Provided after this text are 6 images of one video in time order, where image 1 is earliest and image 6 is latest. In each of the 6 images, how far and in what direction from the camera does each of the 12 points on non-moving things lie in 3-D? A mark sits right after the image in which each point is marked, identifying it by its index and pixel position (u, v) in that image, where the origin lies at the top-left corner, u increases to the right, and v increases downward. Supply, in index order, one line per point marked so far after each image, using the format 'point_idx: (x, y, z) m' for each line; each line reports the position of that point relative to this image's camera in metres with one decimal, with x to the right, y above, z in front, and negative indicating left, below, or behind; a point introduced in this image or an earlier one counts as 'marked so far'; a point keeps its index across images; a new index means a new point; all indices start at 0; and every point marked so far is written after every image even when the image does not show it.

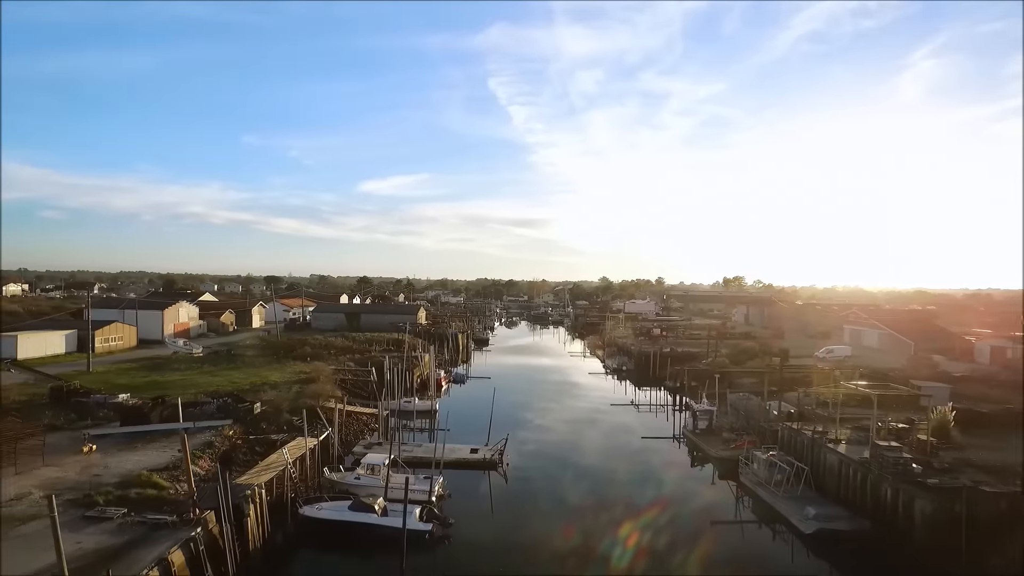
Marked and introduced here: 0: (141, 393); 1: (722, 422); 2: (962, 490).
0: (-10.4, -2.9, +16.1) m
1: (+6.8, -4.3, +19.0) m
2: (+7.7, -3.4, +10.4) m
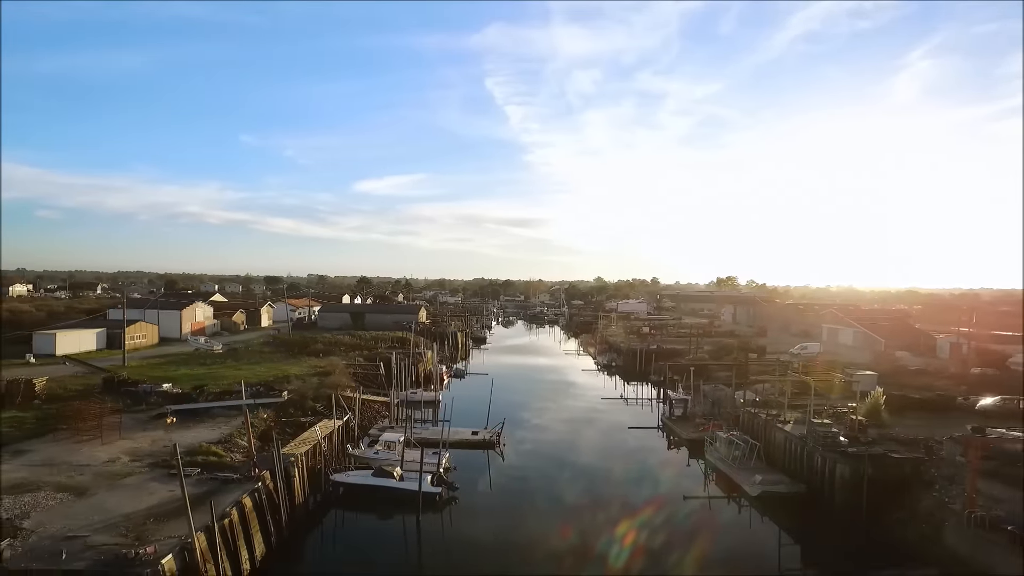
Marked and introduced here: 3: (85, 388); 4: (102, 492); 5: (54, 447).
0: (-10.5, -2.9, +18.2) m
1: (+6.7, -4.4, +21.1) m
2: (+7.6, -3.5, +12.5) m
3: (-11.9, -2.8, +16.2) m
4: (-6.7, -3.3, +9.6) m
5: (-8.9, -3.1, +11.2) m
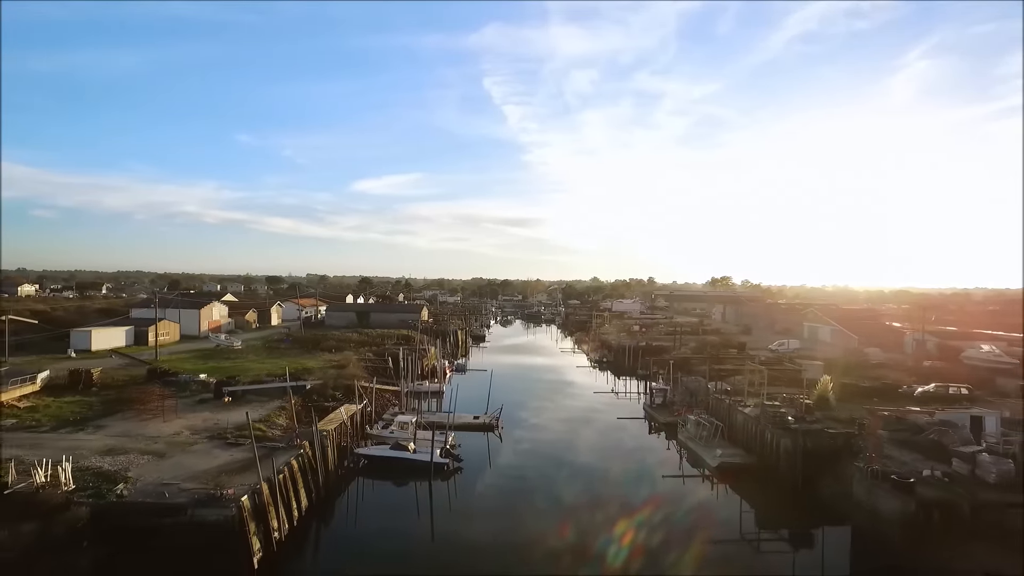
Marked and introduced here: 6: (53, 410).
0: (-10.6, -3.0, +20.3) m
1: (+6.6, -4.4, +23.3) m
2: (+7.6, -3.6, +14.7) m
3: (-12.0, -2.8, +18.3) m
4: (-6.8, -3.4, +11.8) m
5: (-9.0, -3.1, +13.4) m
6: (-11.3, -3.0, +14.2) m
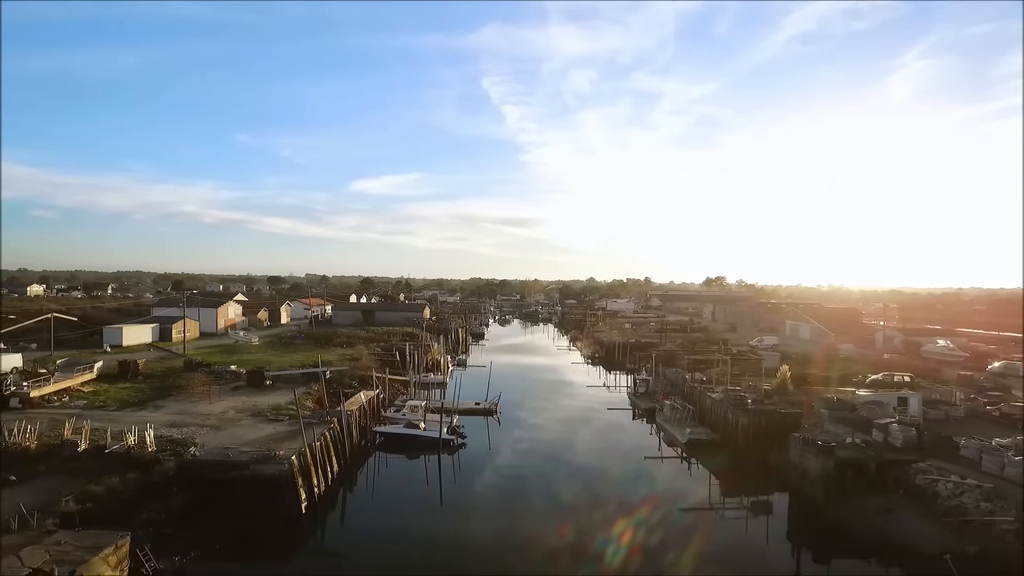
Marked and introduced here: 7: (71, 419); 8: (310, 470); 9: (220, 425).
0: (-10.7, -3.0, +22.6) m
1: (+6.4, -4.4, +25.6) m
2: (+7.5, -3.6, +17.0) m
3: (-12.1, -2.9, +20.6) m
4: (-6.9, -3.4, +14.1) m
5: (-9.1, -3.2, +15.7) m
6: (-11.3, -3.0, +16.4) m
7: (-10.3, -3.0, +13.4) m
8: (-4.4, -3.9, +12.6) m
9: (-7.2, -3.4, +14.1) m
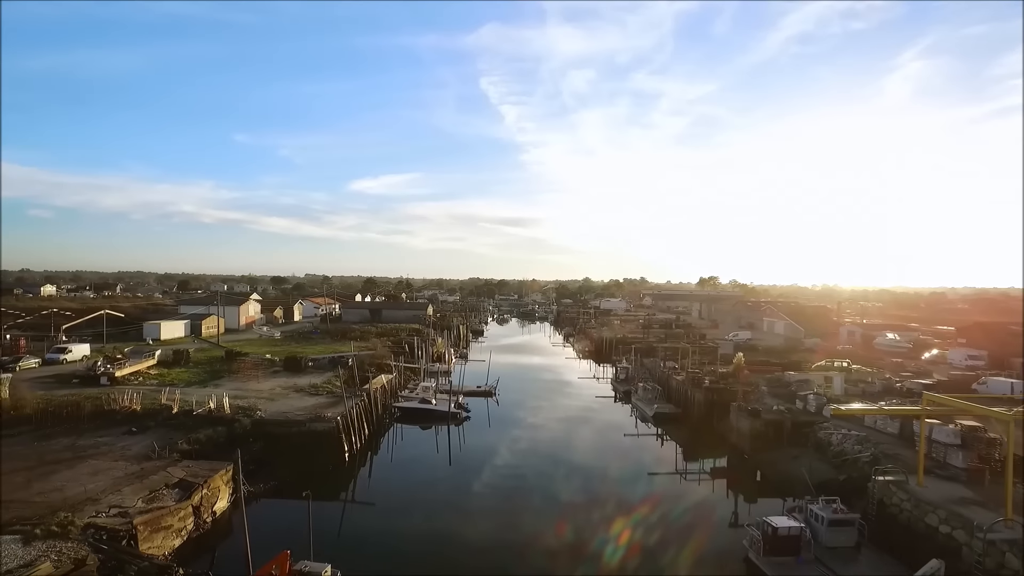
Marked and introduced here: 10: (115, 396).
0: (-10.8, -3.0, +25.9) m
1: (+6.3, -4.4, +29.0) m
2: (+7.3, -3.6, +20.4) m
3: (-12.2, -2.8, +23.9) m
4: (-7.0, -3.4, +17.4) m
5: (-9.2, -3.1, +19.0) m
6: (-11.5, -3.0, +19.8) m
7: (-10.4, -3.0, +16.8) m
8: (-4.5, -3.9, +15.9) m
9: (-7.3, -3.3, +17.5) m
10: (-10.7, -2.9, +15.4) m
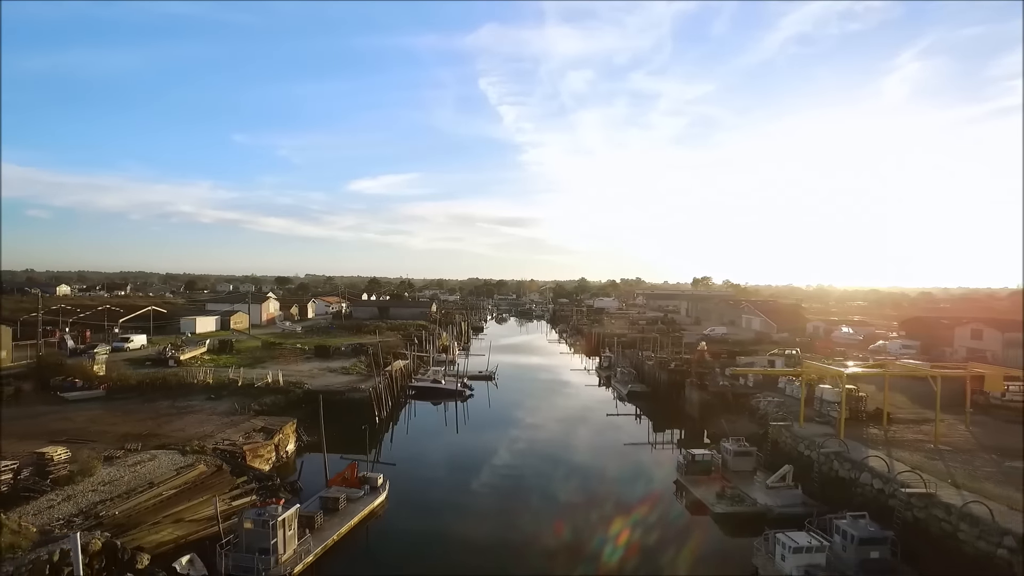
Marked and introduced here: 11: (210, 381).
0: (-11.0, -2.9, +29.7) m
1: (+6.1, -4.3, +32.8) m
2: (+7.2, -3.5, +24.2) m
3: (-12.4, -2.8, +27.7) m
4: (-7.1, -3.3, +21.2) m
5: (-9.3, -3.1, +22.8) m
6: (-11.6, -3.0, +23.5) m
7: (-10.5, -2.9, +20.5) m
8: (-4.6, -3.9, +19.7) m
9: (-7.5, -3.3, +21.2) m
10: (-10.8, -2.8, +19.1) m
11: (-9.7, -3.0, +18.5) m
